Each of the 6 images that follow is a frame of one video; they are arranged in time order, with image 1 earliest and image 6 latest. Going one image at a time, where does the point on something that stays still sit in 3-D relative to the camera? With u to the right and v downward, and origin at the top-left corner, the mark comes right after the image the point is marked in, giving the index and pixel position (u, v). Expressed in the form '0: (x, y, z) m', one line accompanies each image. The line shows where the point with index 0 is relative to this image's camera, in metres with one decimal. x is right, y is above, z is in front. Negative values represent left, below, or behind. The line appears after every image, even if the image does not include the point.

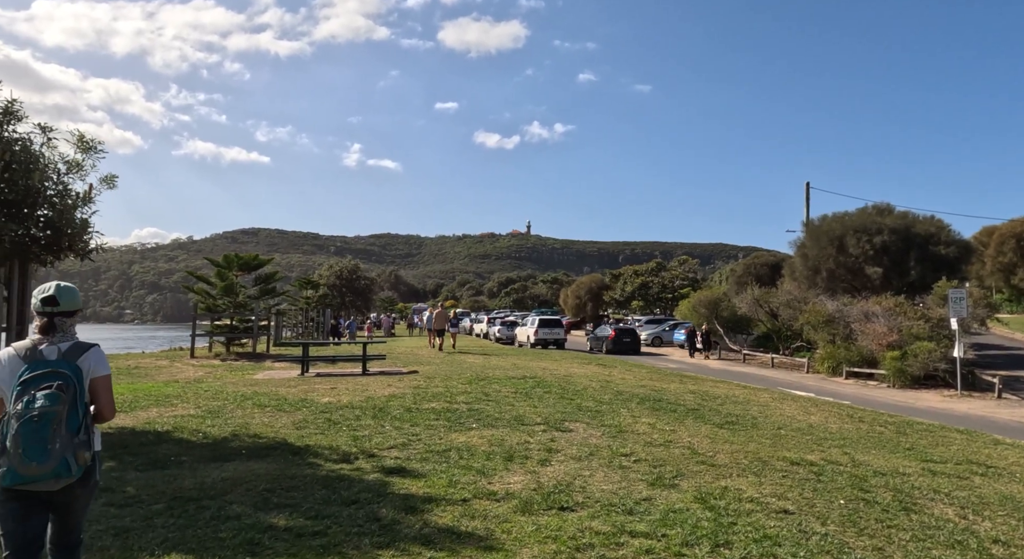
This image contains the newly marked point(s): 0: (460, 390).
0: (-1.0, -2.1, +12.8) m
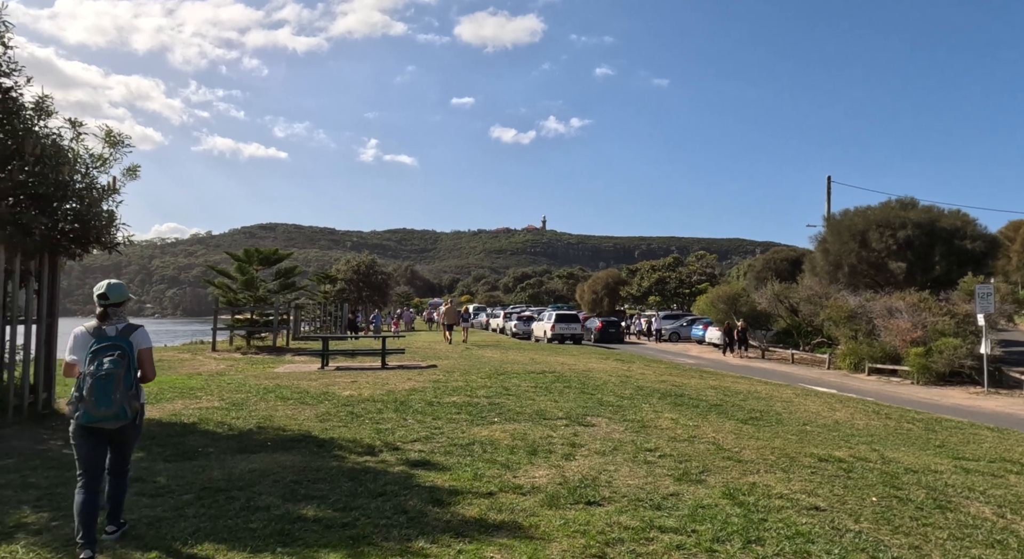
0: (-0.6, -2.0, +12.8) m
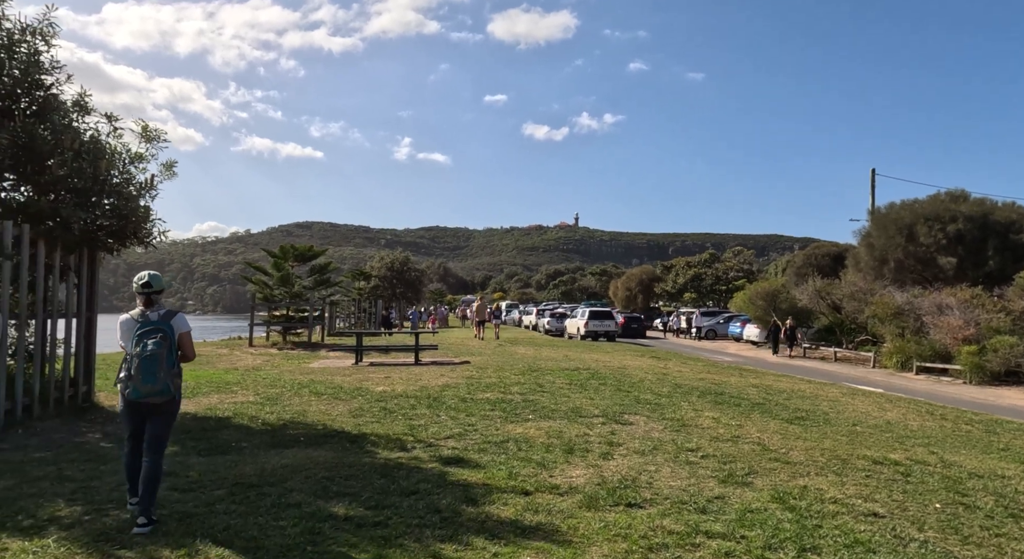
0: (0.0, -1.9, +12.6) m
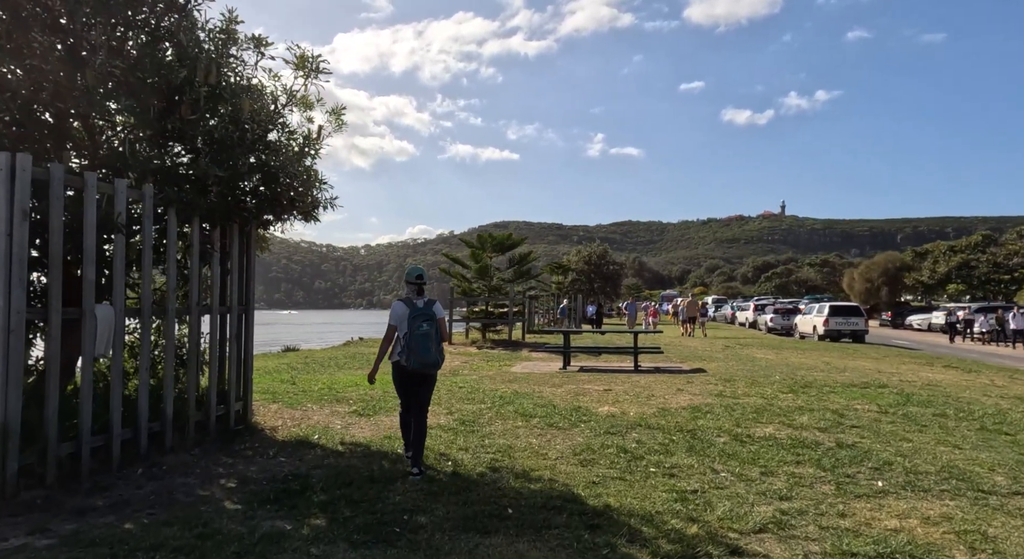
0: (+3.7, -1.6, +8.9) m
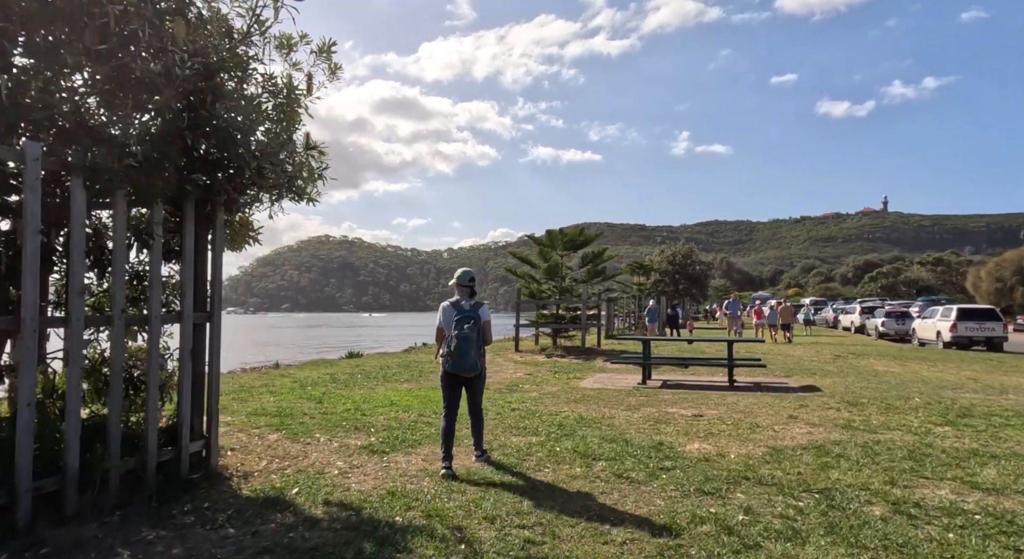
0: (+4.3, -1.6, +6.4) m
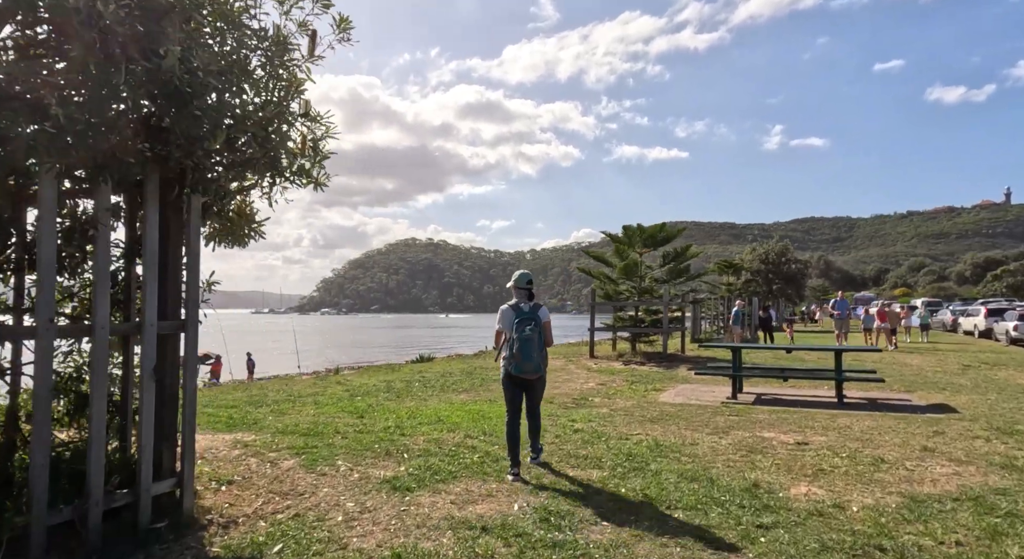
0: (+4.6, -1.6, +4.6) m
